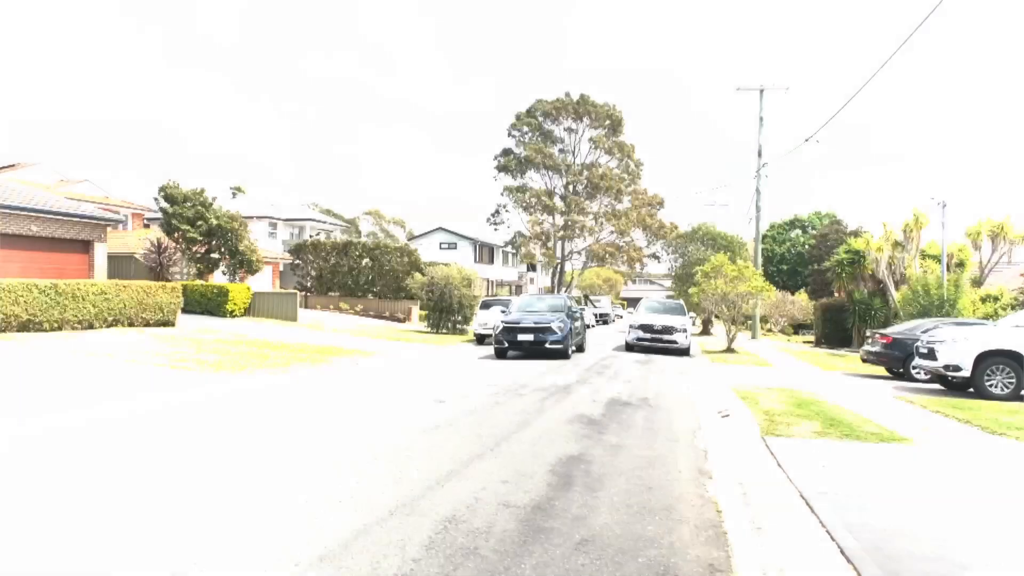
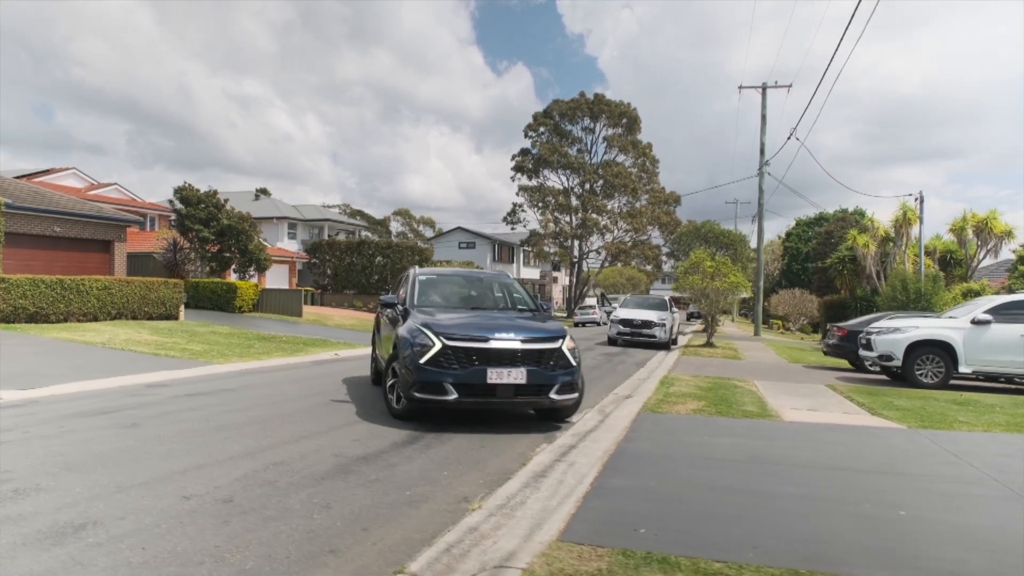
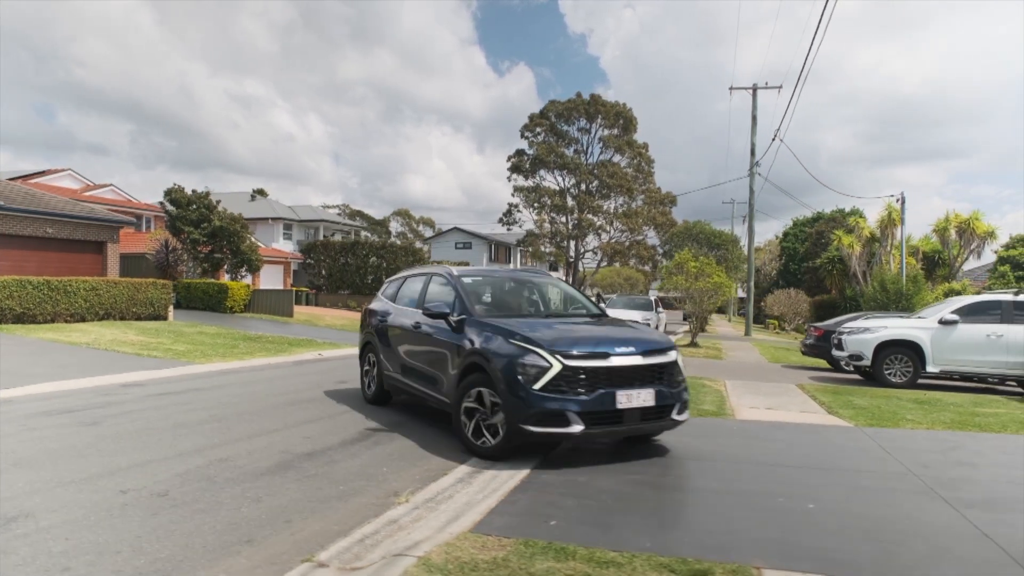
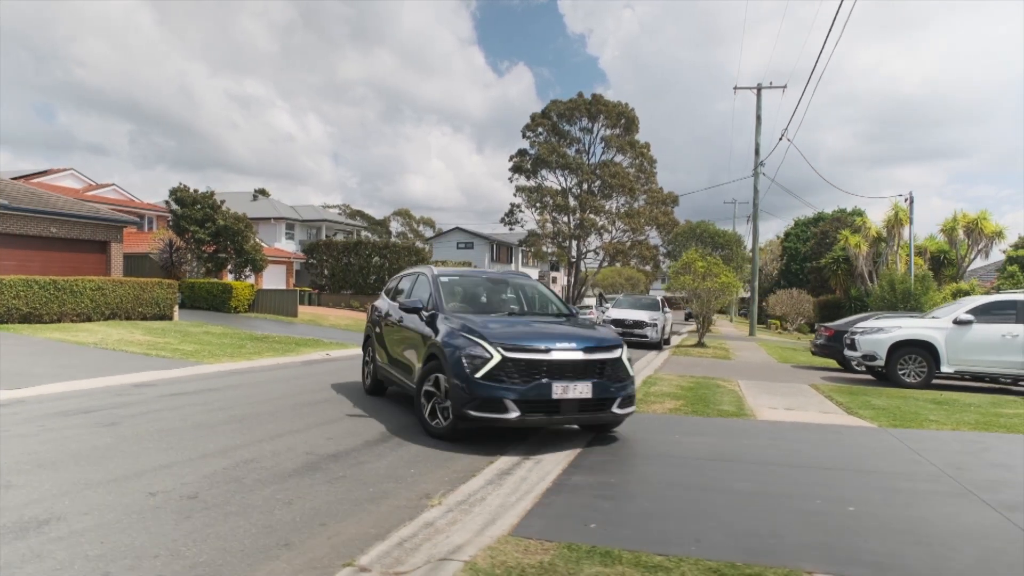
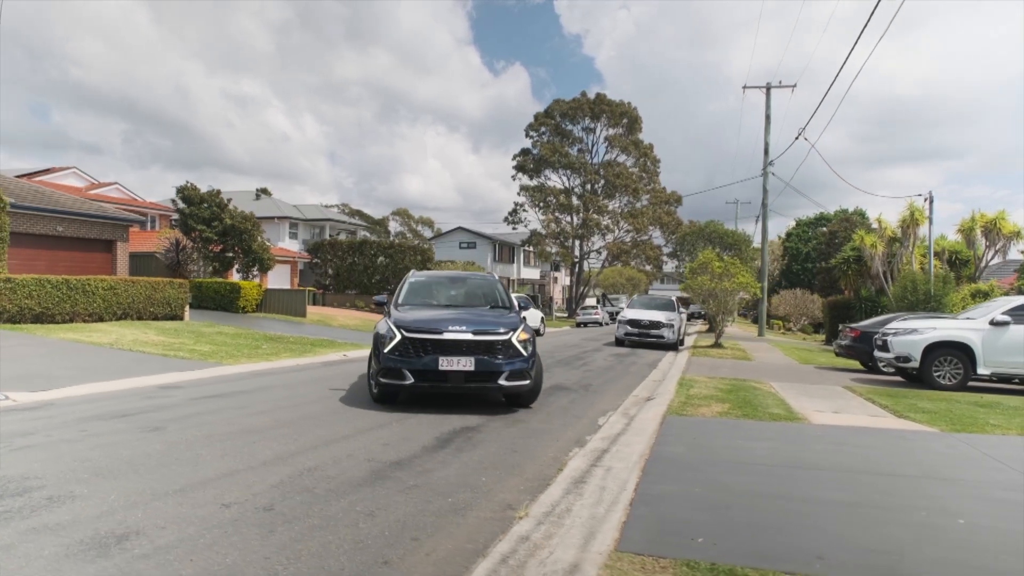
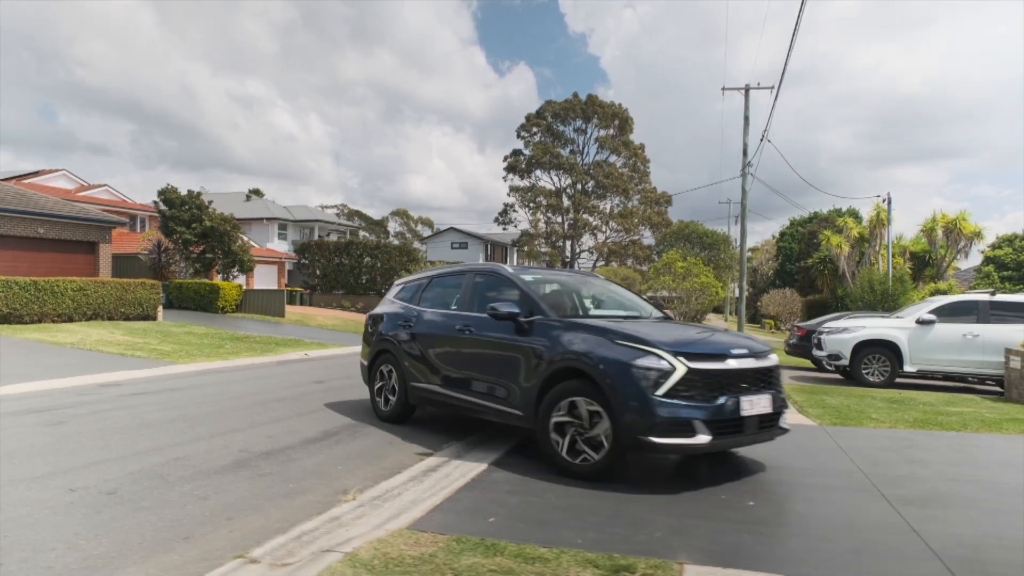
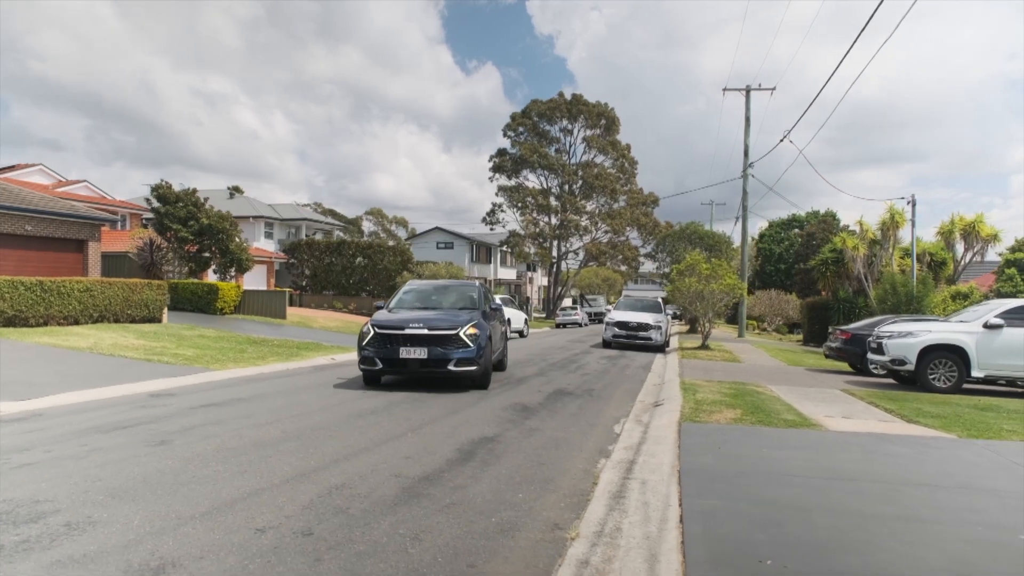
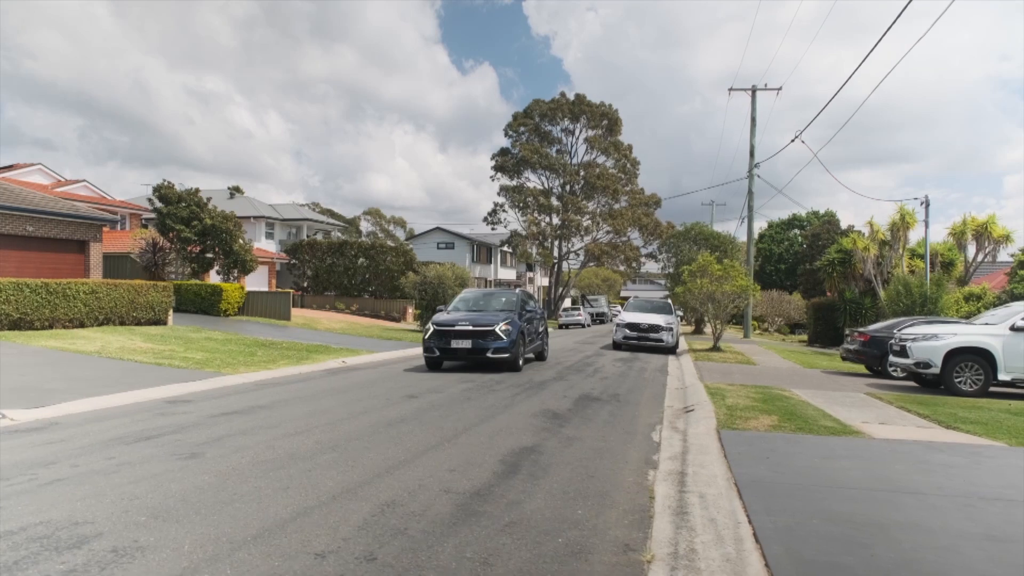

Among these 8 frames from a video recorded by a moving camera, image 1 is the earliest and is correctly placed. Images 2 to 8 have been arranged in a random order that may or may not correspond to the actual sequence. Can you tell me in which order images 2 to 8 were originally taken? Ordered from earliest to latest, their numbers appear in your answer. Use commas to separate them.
8, 7, 5, 2, 4, 3, 6
